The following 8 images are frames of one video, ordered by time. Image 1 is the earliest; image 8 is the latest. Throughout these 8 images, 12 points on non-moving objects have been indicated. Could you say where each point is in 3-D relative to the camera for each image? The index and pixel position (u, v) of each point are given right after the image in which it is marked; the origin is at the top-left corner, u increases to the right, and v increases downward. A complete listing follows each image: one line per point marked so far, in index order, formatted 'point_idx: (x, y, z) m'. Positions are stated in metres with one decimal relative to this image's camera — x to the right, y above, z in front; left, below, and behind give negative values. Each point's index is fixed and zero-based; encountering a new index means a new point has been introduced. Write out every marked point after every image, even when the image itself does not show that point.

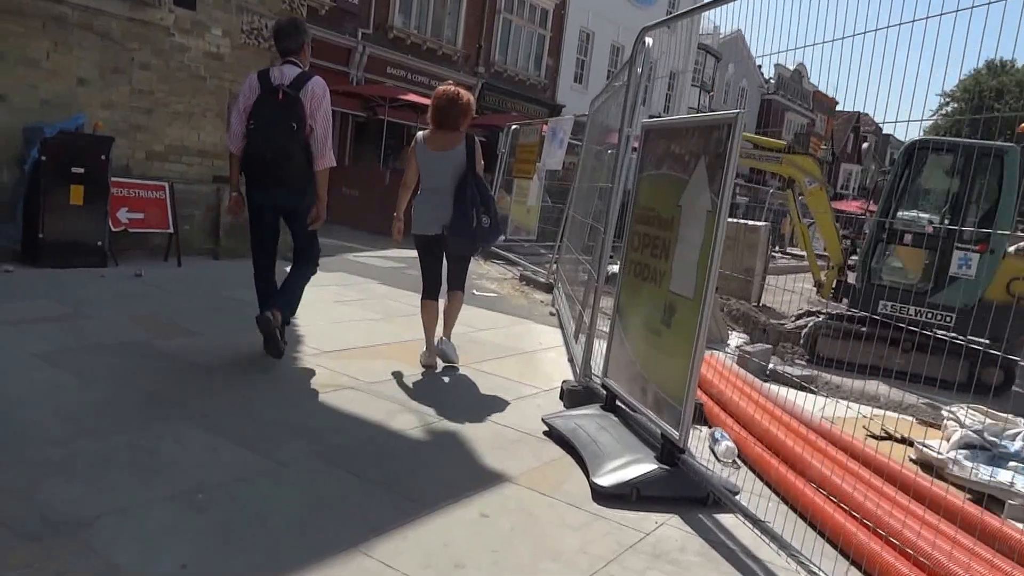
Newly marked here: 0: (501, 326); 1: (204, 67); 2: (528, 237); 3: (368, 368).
0: (-0.1, -0.3, +6.8) m
1: (-2.7, +2.0, +8.2) m
2: (+0.2, +0.7, +12.7) m
3: (-0.8, -0.4, +5.0) m
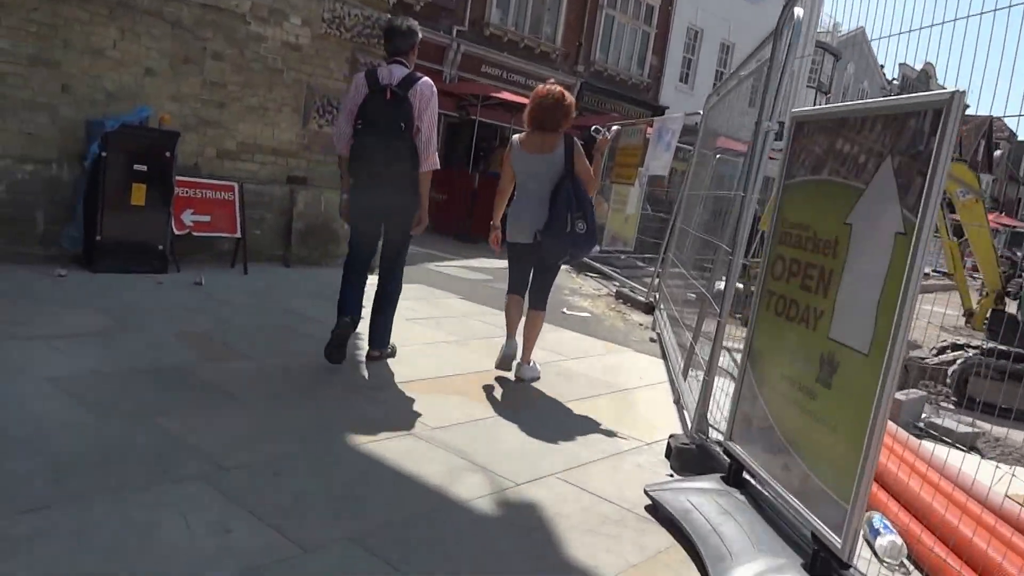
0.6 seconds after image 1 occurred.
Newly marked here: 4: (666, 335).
0: (+0.5, -0.4, +6.0) m
1: (-1.9, +1.9, +7.6) m
2: (+1.4, +0.5, +11.8) m
3: (-0.3, -0.5, +4.2) m
4: (+1.2, -0.4, +7.0) m
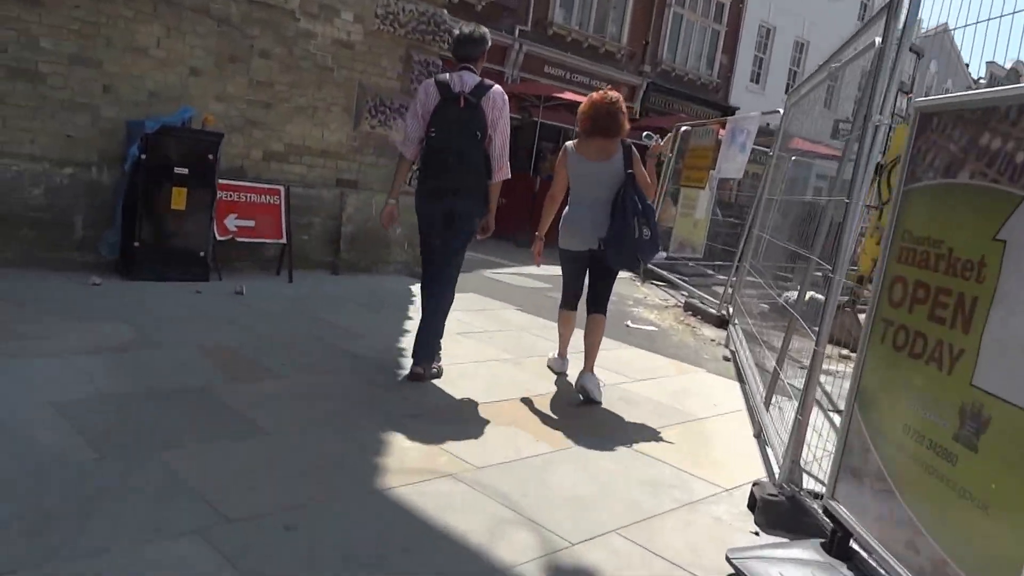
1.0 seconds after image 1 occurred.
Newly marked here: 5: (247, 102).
0: (+0.9, -0.5, +5.4) m
1: (-1.4, +1.8, +7.3) m
2: (+2.2, +0.4, +11.2) m
3: (-0.1, -0.6, +3.7) m
4: (+1.6, -0.5, +6.4) m
5: (-1.9, +1.4, +6.8) m
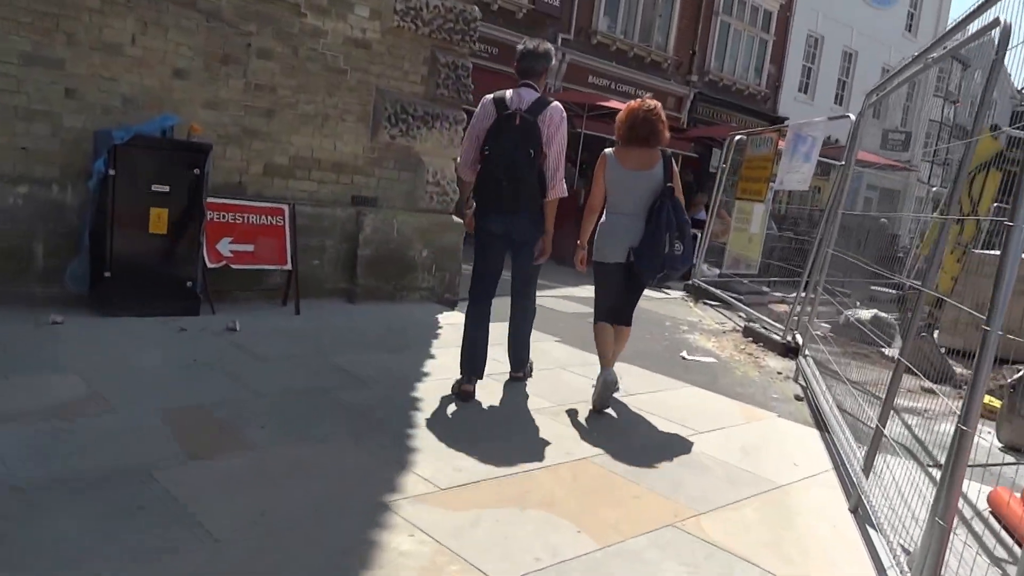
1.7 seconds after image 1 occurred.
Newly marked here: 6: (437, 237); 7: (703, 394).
0: (+1.1, -0.7, +4.4) m
1: (-1.2, +1.6, +6.4) m
2: (+2.6, +0.2, +10.1) m
3: (0.0, -0.7, +2.8) m
4: (+1.8, -0.6, +5.4) m
5: (-1.7, +1.2, +5.9) m
6: (-0.6, +0.4, +7.0) m
7: (+1.1, -0.6, +5.0) m
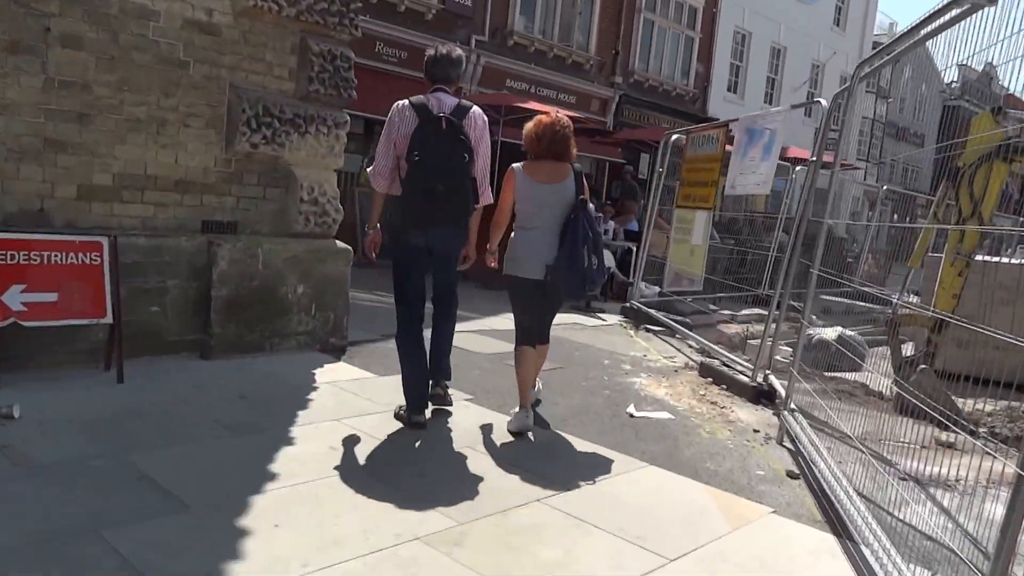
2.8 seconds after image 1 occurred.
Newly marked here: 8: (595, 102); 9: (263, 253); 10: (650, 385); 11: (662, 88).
0: (+0.7, -0.8, +3.1) m
1: (-1.8, +1.3, +5.0) m
2: (+1.8, 0.0, +8.9) m
3: (-0.2, -0.9, +1.4) m
4: (+1.4, -0.8, +4.2) m
5: (-2.3, +0.8, +4.5) m
6: (-1.2, +0.1, +5.6) m
7: (+0.6, -0.8, +3.7) m
8: (+1.6, +3.6, +17.9) m
9: (-1.4, +0.2, +5.3) m
10: (+0.9, -0.6, +5.7) m
11: (+3.2, +4.2, +19.4) m
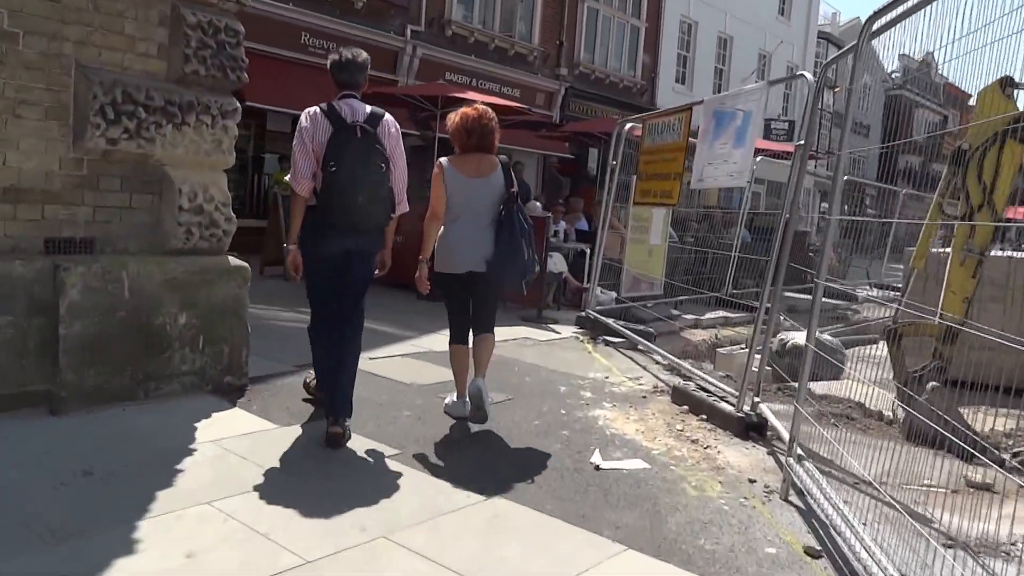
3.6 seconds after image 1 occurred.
0: (+0.5, -0.9, +2.2) m
1: (-2.1, +1.2, +3.9) m
2: (+1.3, 0.0, +8.0) m
3: (-0.3, -1.0, +0.4) m
4: (+1.1, -0.8, +3.2) m
5: (-2.5, +0.7, +3.3) m
6: (-1.5, 0.0, +4.6) m
7: (+0.4, -0.8, +2.8) m
8: (+0.5, +3.5, +17.0) m
9: (-1.8, +0.1, +4.2) m
10: (+0.5, -0.7, +4.8) m
11: (+2.0, +4.2, +18.5) m
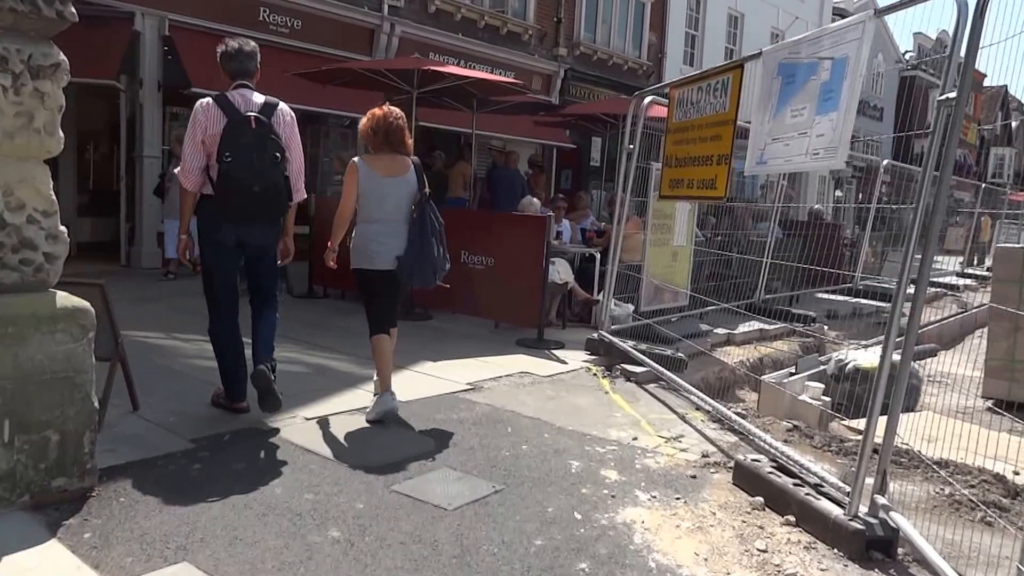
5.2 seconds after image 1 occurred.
0: (+0.5, -1.1, +0.5) m
1: (-2.2, +1.0, +2.2) m
2: (+1.2, -0.1, +6.4) m
3: (-0.4, -1.2, -1.3) m
4: (+1.1, -0.9, +1.6) m
5: (-2.6, +0.5, +1.7) m
6: (-1.6, -0.2, +2.9) m
7: (+0.4, -1.0, +1.1) m
8: (+0.4, +3.5, +15.3) m
9: (-1.8, -0.1, +2.6) m
10: (+0.5, -0.8, +3.1) m
11: (+1.8, +4.1, +16.8) m
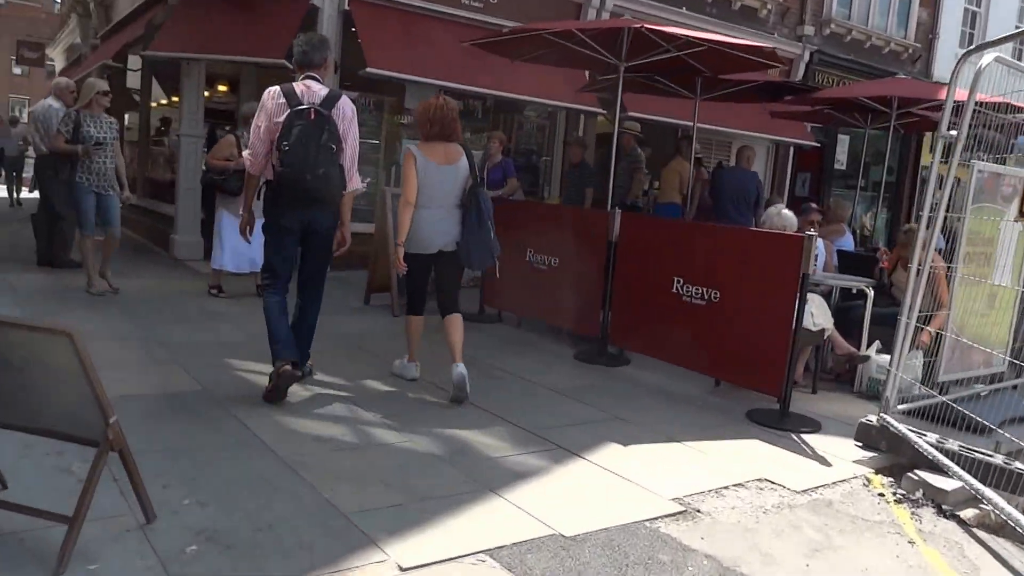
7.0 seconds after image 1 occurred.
0: (+0.2, -1.3, -1.5) m
1: (-1.9, +0.9, +0.7) m
2: (+2.3, -0.4, +4.0) m
3: (-1.0, -1.4, -3.1) m
4: (+1.1, -1.2, -0.6) m
5: (-2.5, +0.4, +0.3) m
6: (-1.2, -0.3, +1.2) m
7: (+0.3, -1.2, -0.9) m
8: (+3.6, +3.1, +12.9) m
9: (-1.5, -0.3, +1.0) m
10: (+0.8, -1.1, +1.0) m
11: (+5.4, +3.7, +14.1) m
